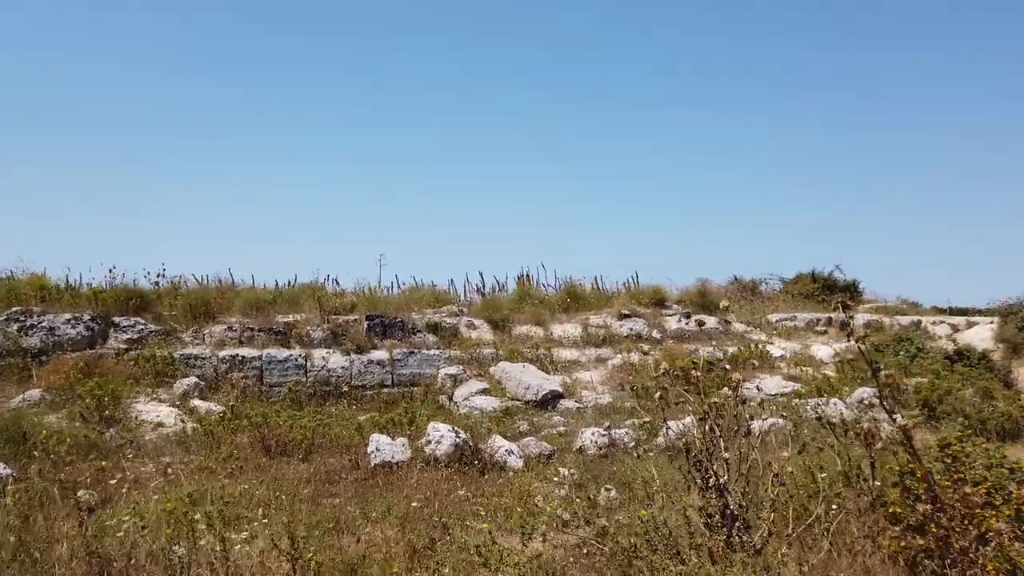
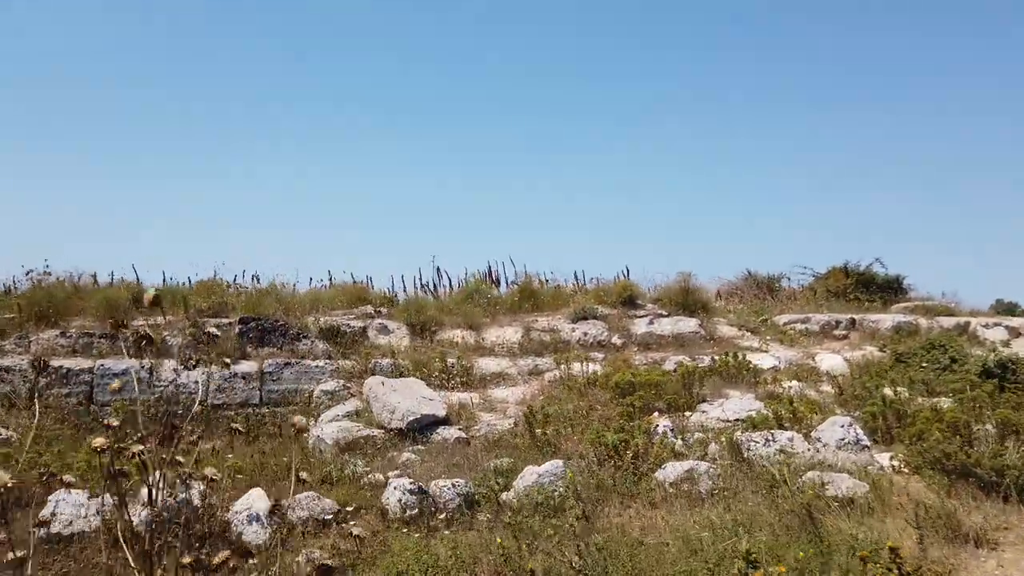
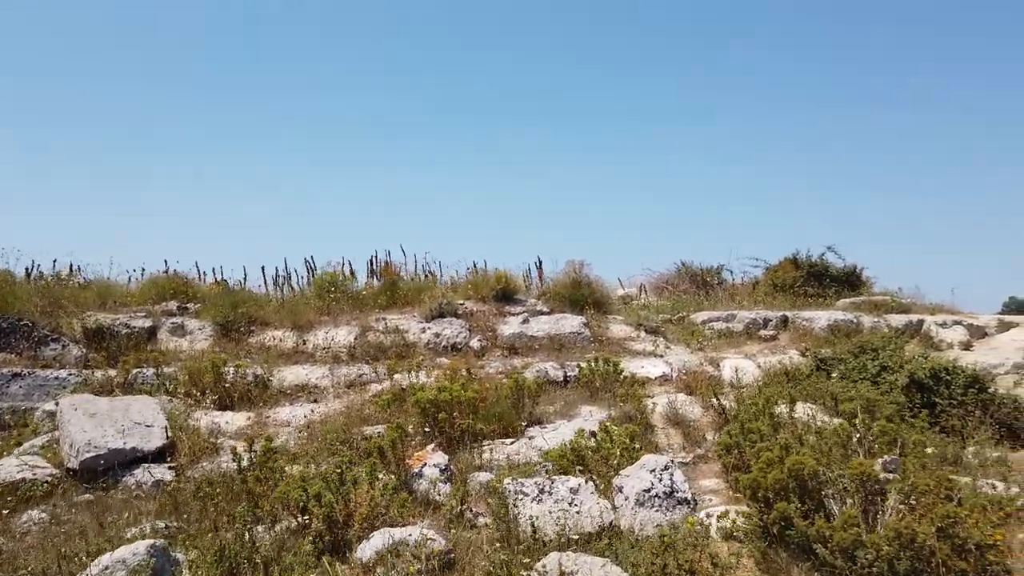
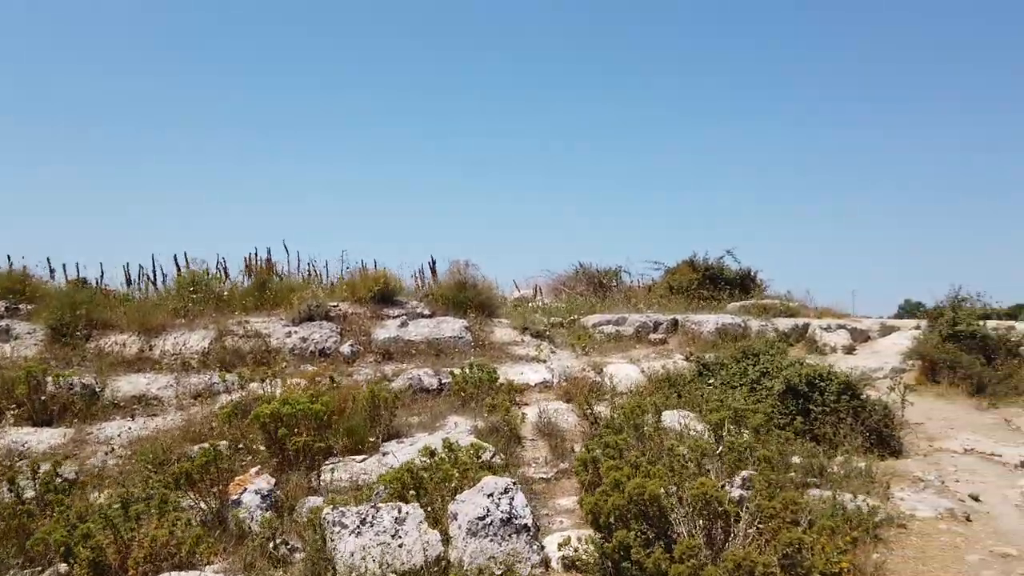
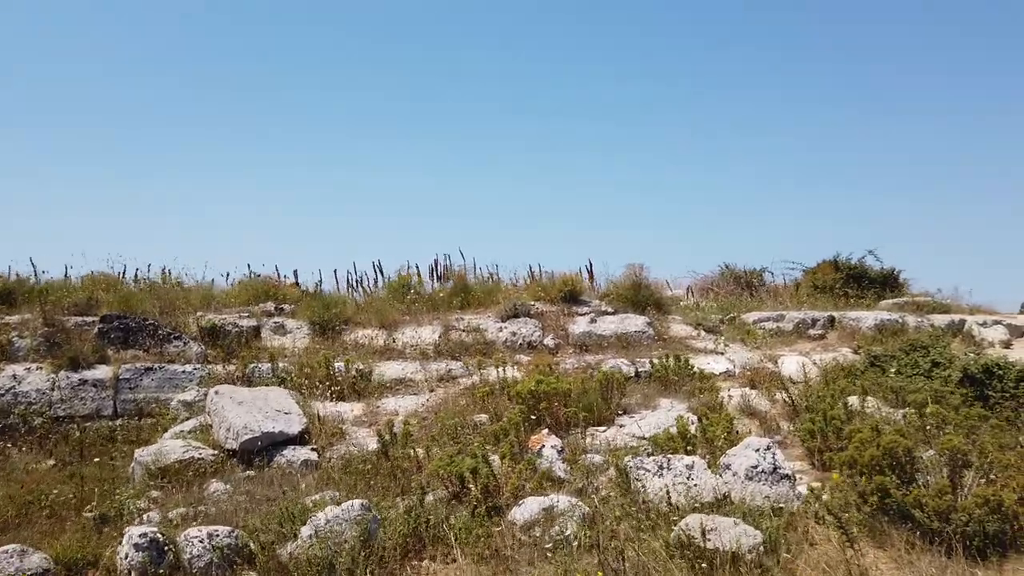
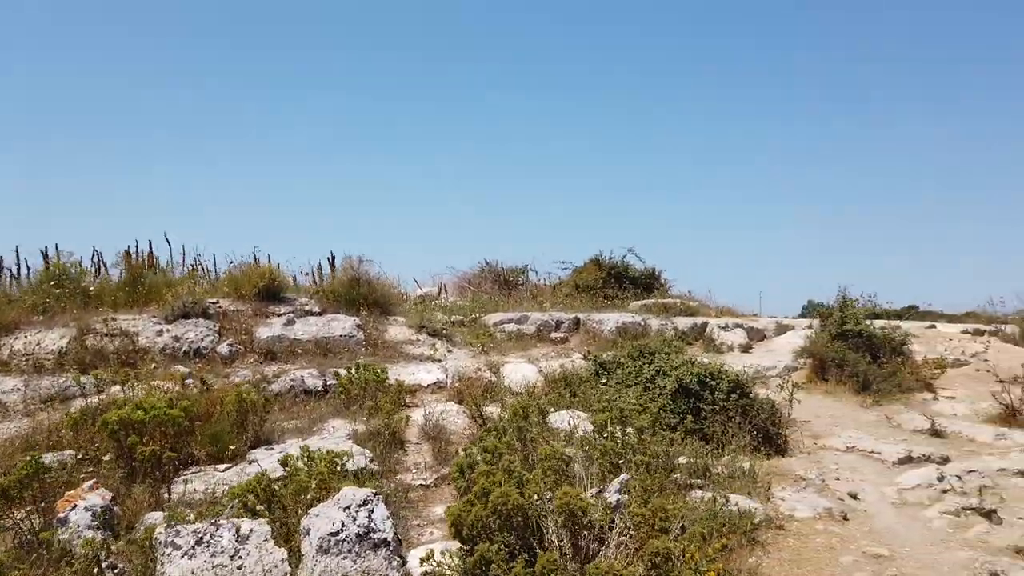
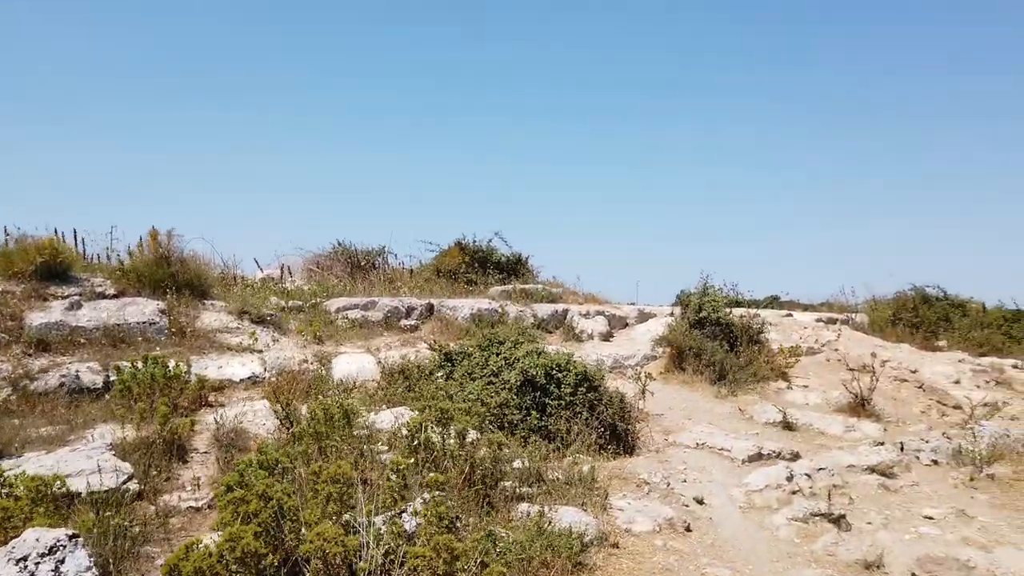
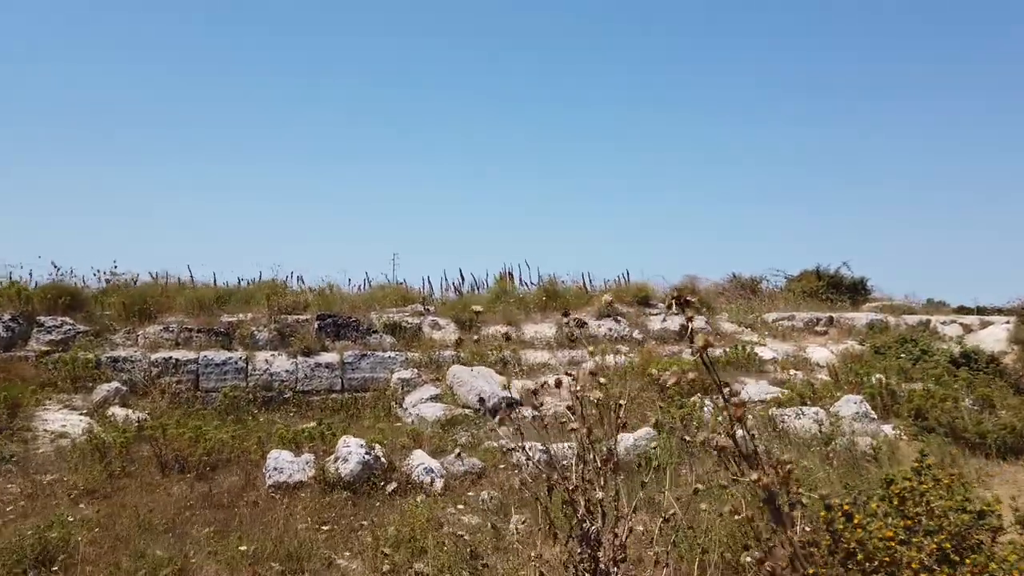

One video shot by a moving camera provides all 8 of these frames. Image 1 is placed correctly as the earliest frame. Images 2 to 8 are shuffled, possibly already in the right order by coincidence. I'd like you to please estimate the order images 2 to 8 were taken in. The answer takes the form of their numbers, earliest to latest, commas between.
8, 2, 5, 3, 4, 6, 7
